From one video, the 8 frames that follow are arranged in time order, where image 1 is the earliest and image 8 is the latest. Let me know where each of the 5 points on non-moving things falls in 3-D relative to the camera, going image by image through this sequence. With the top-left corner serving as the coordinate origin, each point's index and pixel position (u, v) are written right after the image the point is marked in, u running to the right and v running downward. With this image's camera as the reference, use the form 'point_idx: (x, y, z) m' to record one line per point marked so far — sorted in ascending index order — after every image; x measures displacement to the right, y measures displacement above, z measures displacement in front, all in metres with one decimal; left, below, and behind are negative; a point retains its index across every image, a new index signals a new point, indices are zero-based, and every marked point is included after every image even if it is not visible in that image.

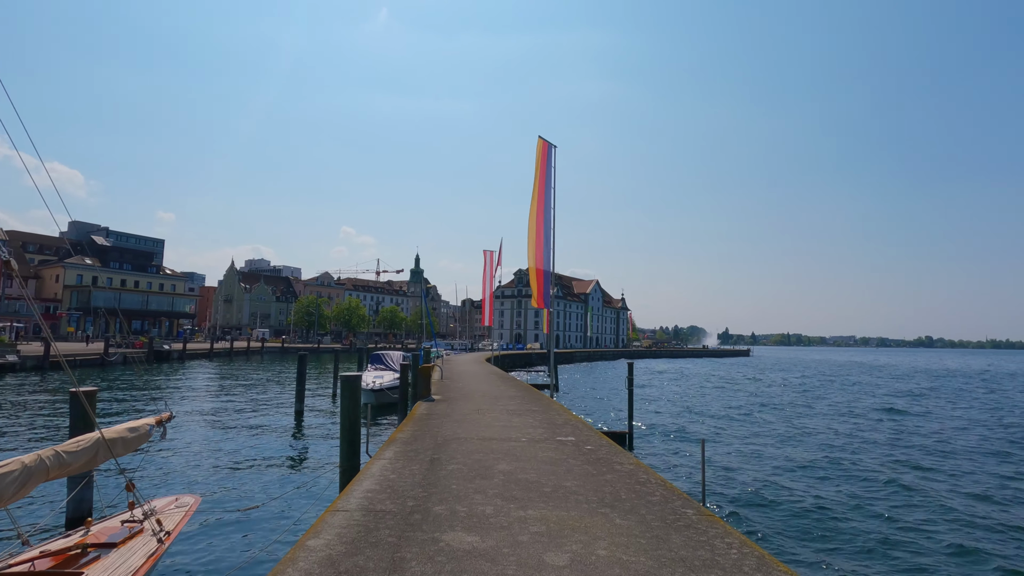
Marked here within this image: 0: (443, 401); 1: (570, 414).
0: (-1.9, -3.2, +14.9) m
1: (+1.3, -3.0, +12.4) m
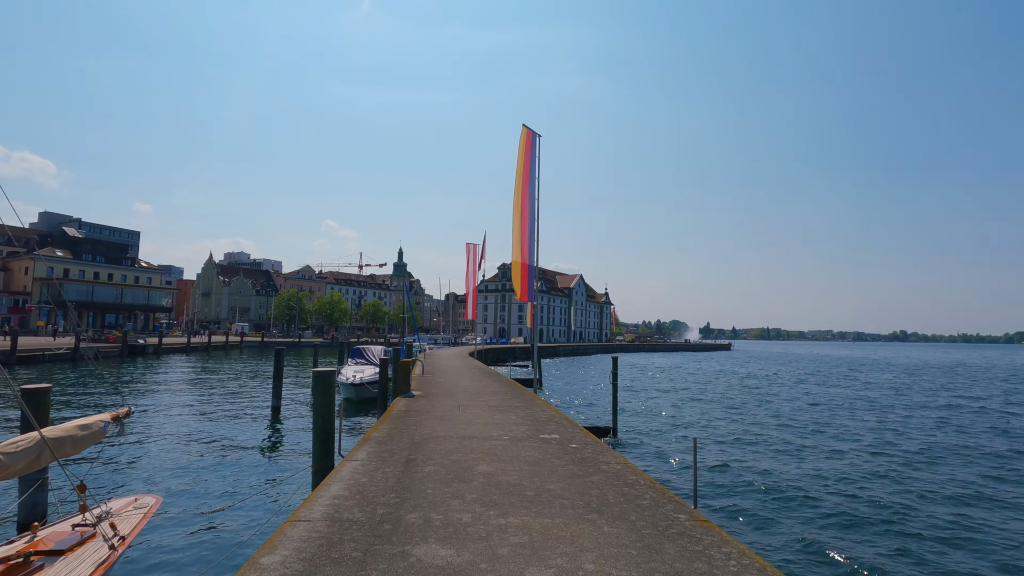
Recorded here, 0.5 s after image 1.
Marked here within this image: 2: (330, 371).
0: (-2.4, -3.0, +14.4) m
1: (+0.9, -2.8, +12.0) m
2: (-3.6, -1.6, +10.5) m
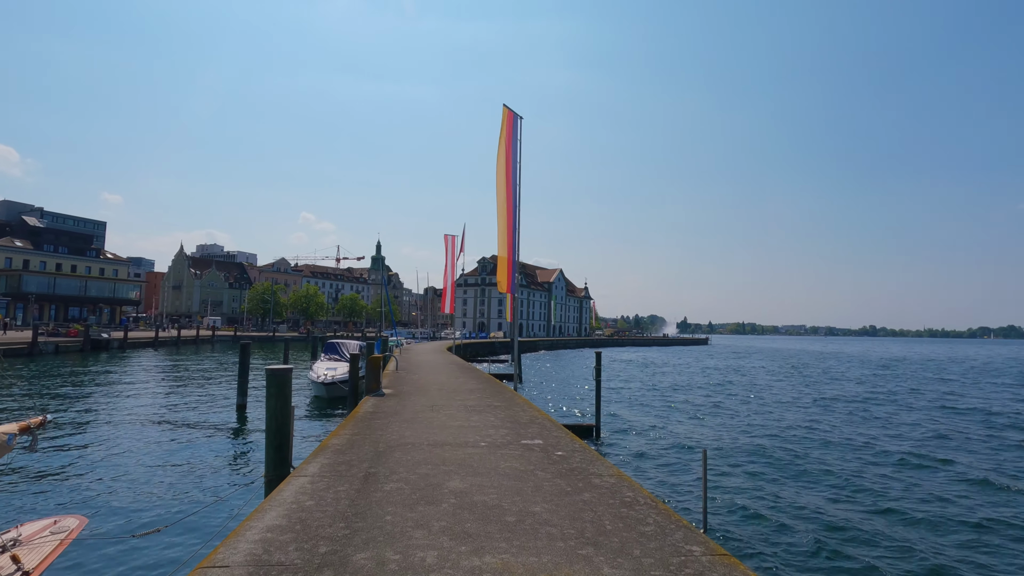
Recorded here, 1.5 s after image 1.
0: (-2.9, -2.7, +13.3) m
1: (+0.5, -2.6, +11.0) m
2: (-3.9, -1.4, +9.3) m
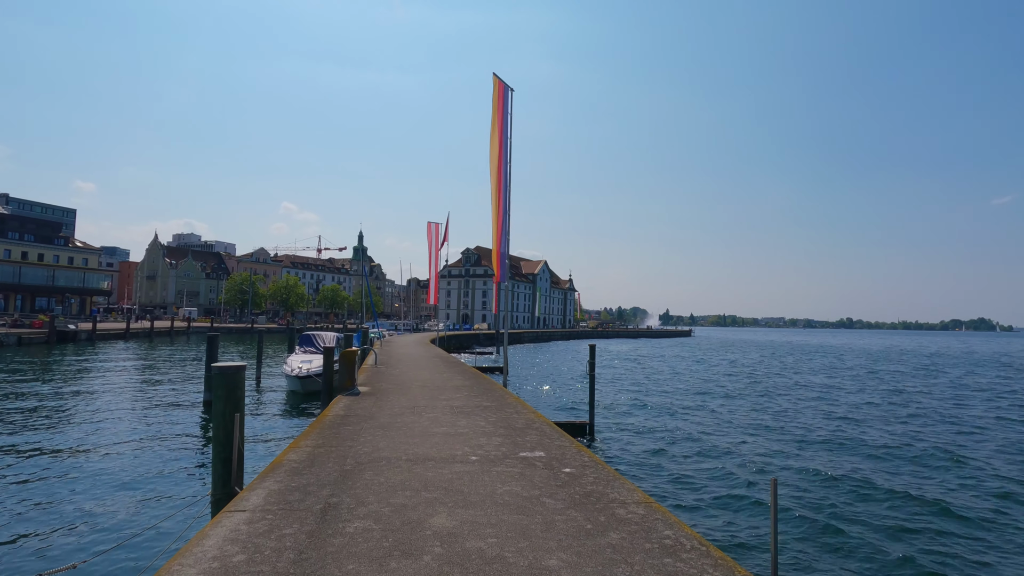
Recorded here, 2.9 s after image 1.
0: (-3.1, -2.4, +11.8) m
1: (+0.4, -2.3, +9.7) m
2: (-4.0, -1.2, +7.8) m
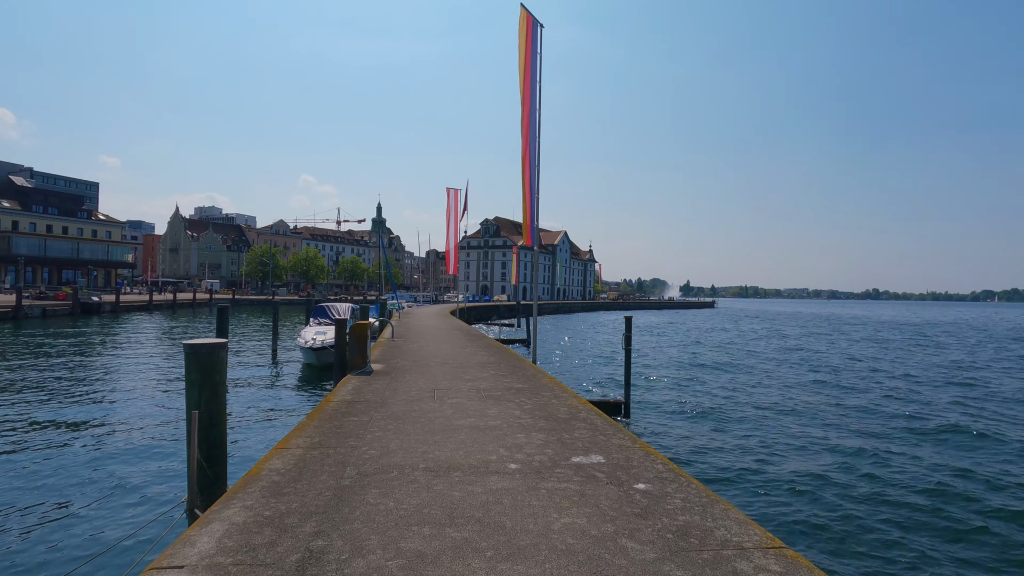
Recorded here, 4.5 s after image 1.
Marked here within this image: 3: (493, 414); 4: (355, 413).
0: (-2.5, -1.7, +10.3) m
1: (+0.9, -1.7, +8.0) m
2: (-3.5, -0.7, +6.3) m
3: (-0.3, -1.7, +7.3) m
4: (-2.0, -1.6, +7.0) m
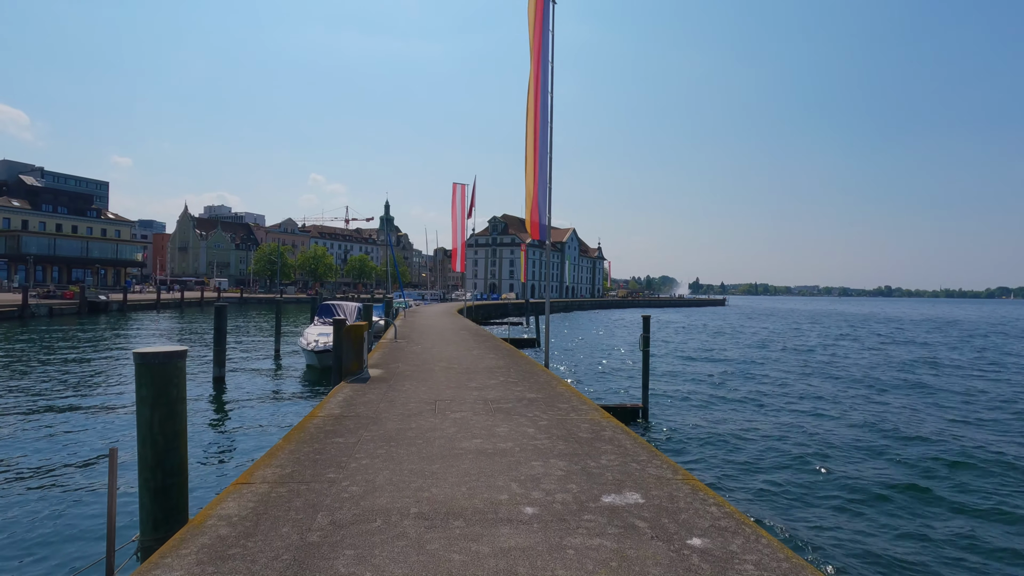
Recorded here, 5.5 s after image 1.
0: (-2.3, -1.6, +9.3) m
1: (+1.1, -1.6, +6.9) m
2: (-3.3, -0.6, +5.3) m
3: (-0.1, -1.7, +6.2) m
4: (-1.9, -1.6, +6.0) m
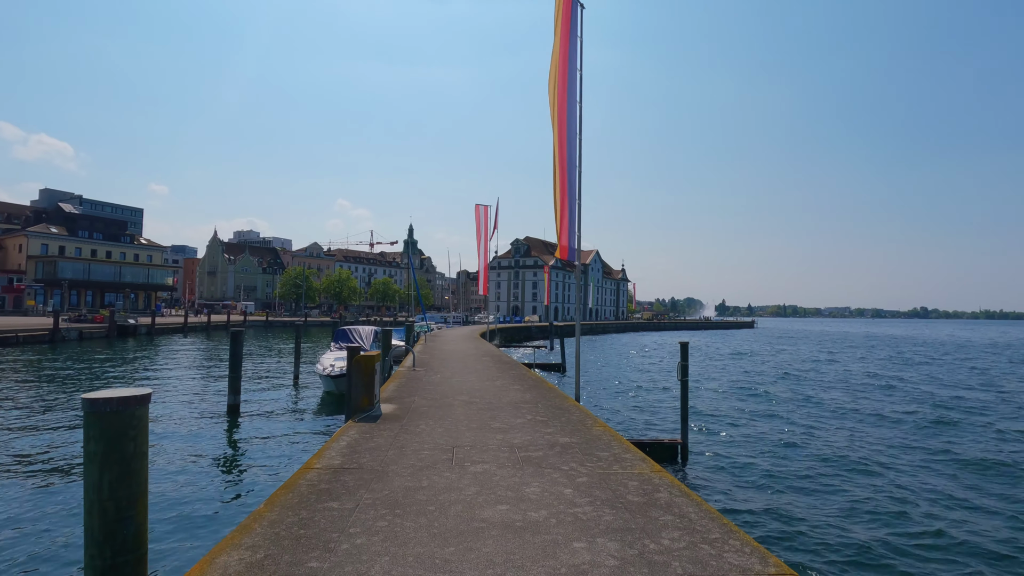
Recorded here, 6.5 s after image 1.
0: (-1.8, -2.0, +8.2) m
1: (+1.4, -1.9, +5.7) m
2: (-3.1, -0.9, +4.3) m
3: (+0.2, -1.9, +5.1) m
4: (-1.6, -1.9, +4.9) m
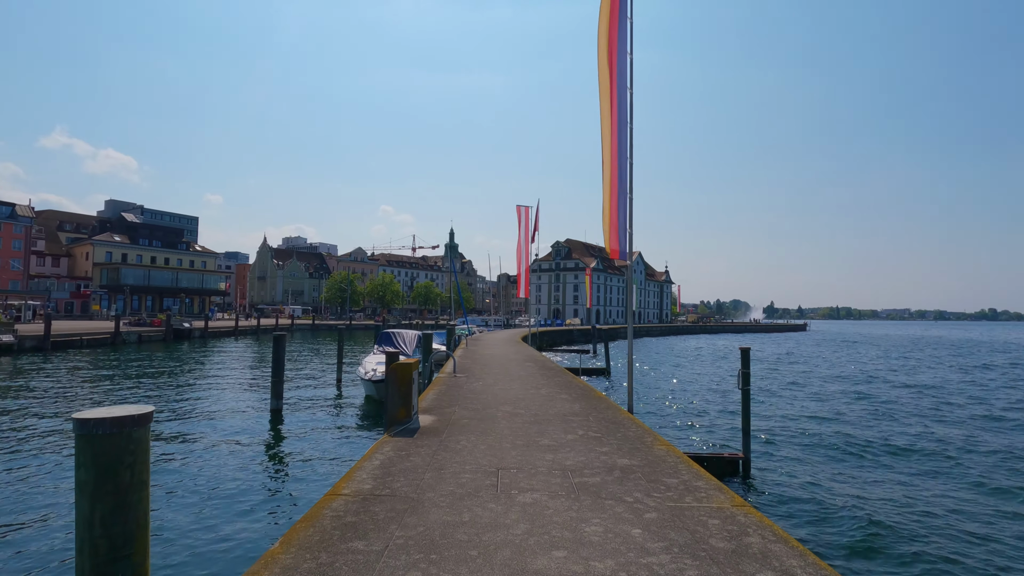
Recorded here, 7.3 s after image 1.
0: (-1.1, -2.1, +7.5) m
1: (+1.9, -1.9, +4.8) m
2: (-2.7, -0.9, +3.7) m
3: (+0.7, -1.9, +4.2) m
4: (-1.2, -1.9, +4.2) m
